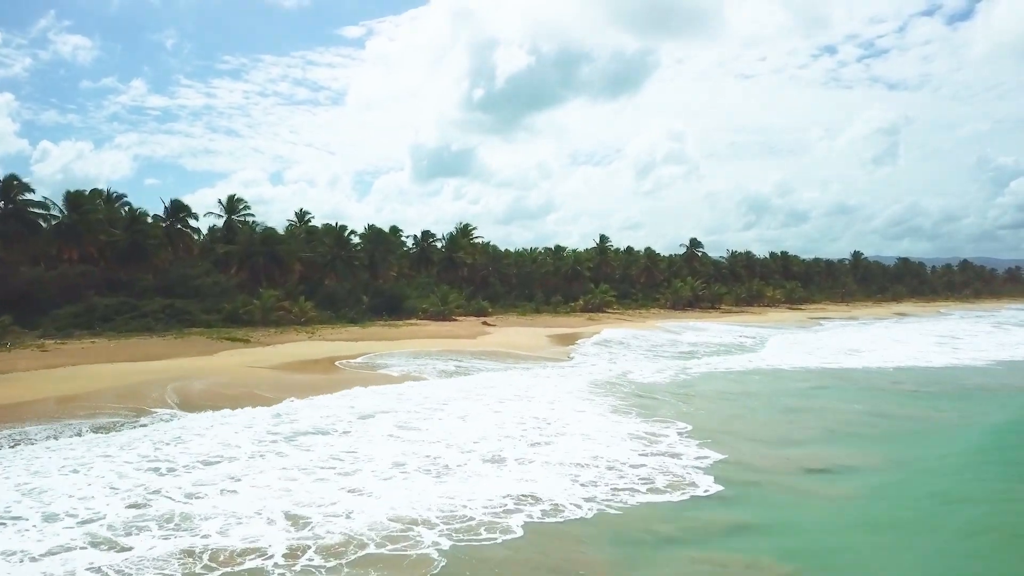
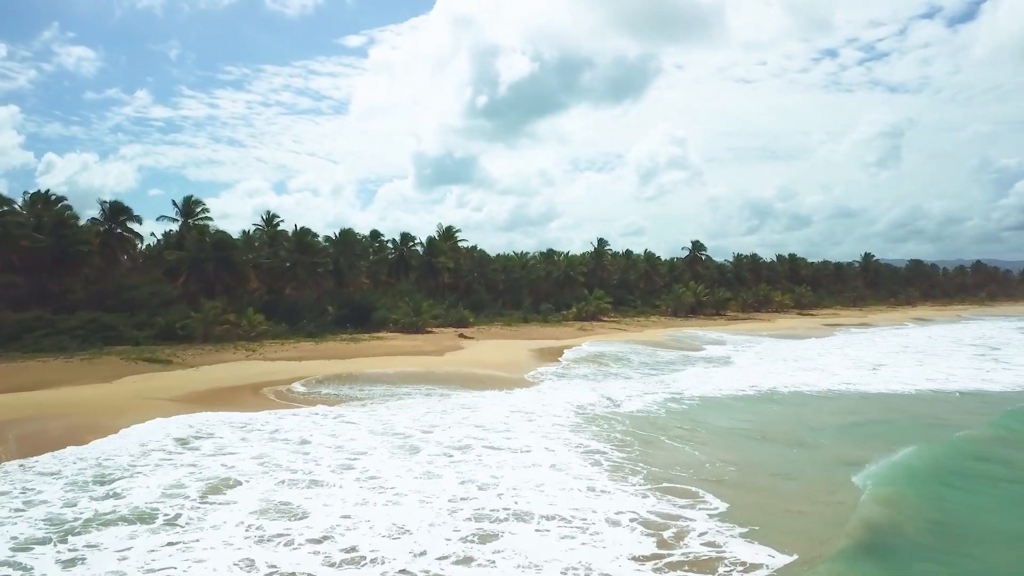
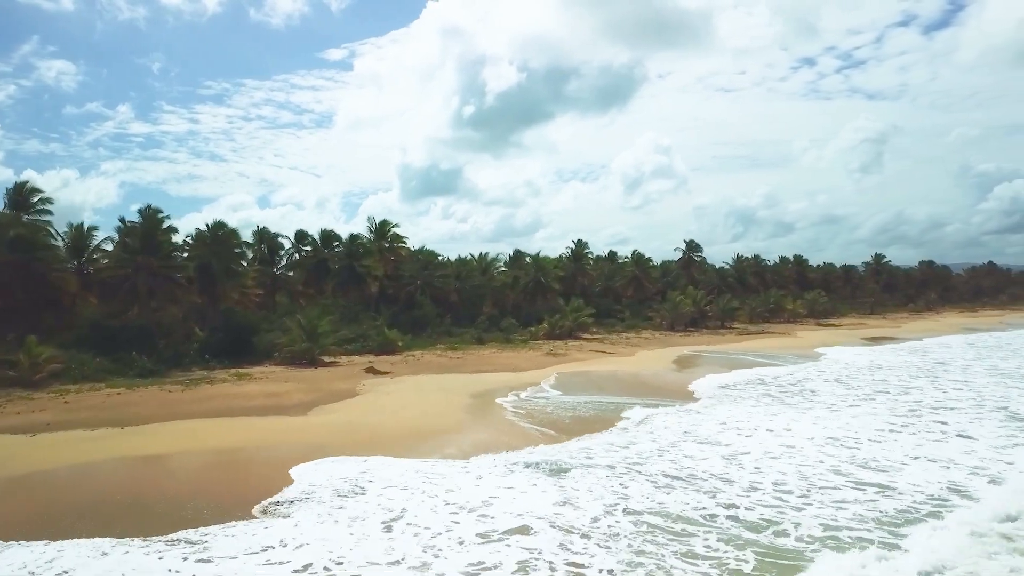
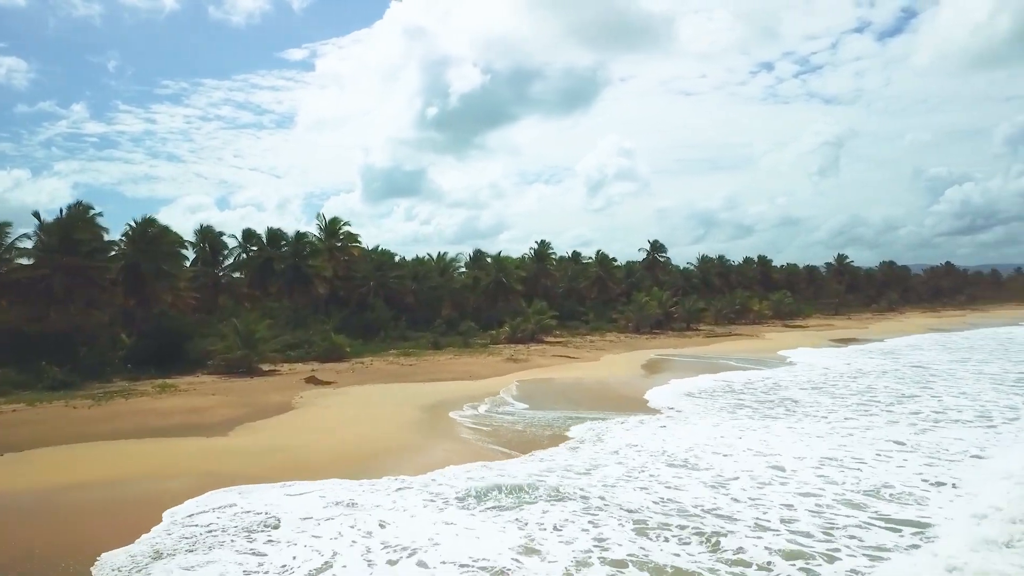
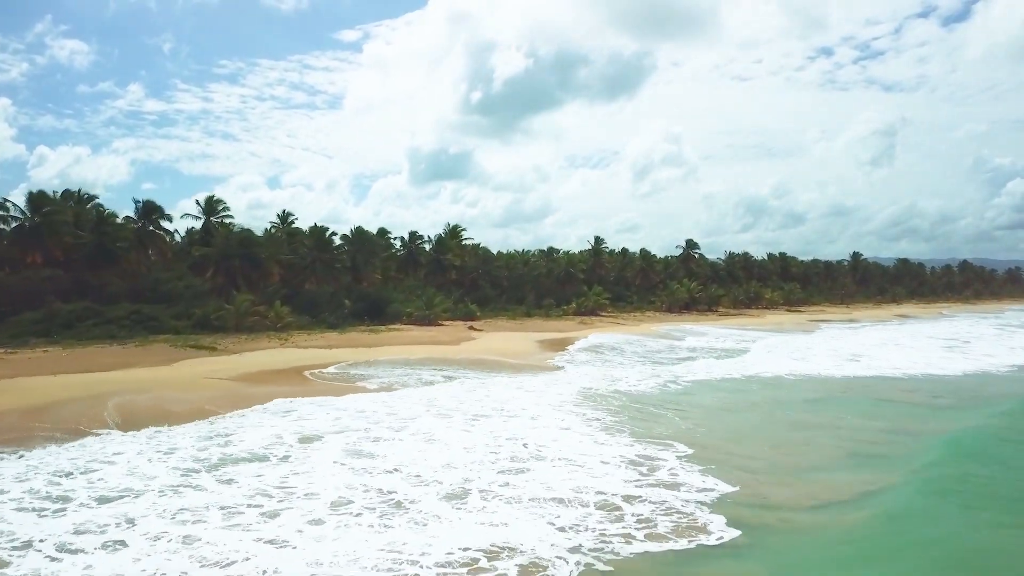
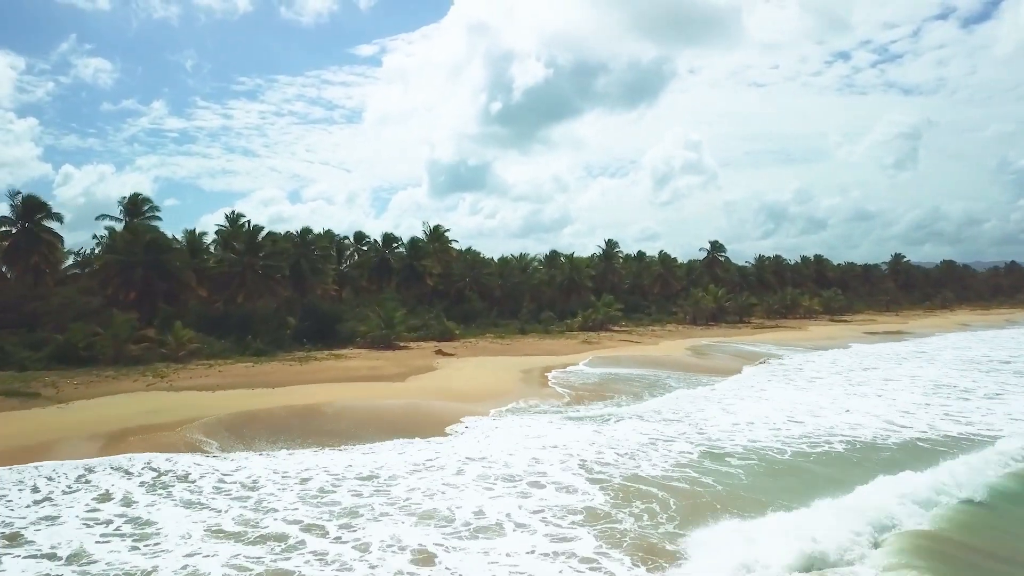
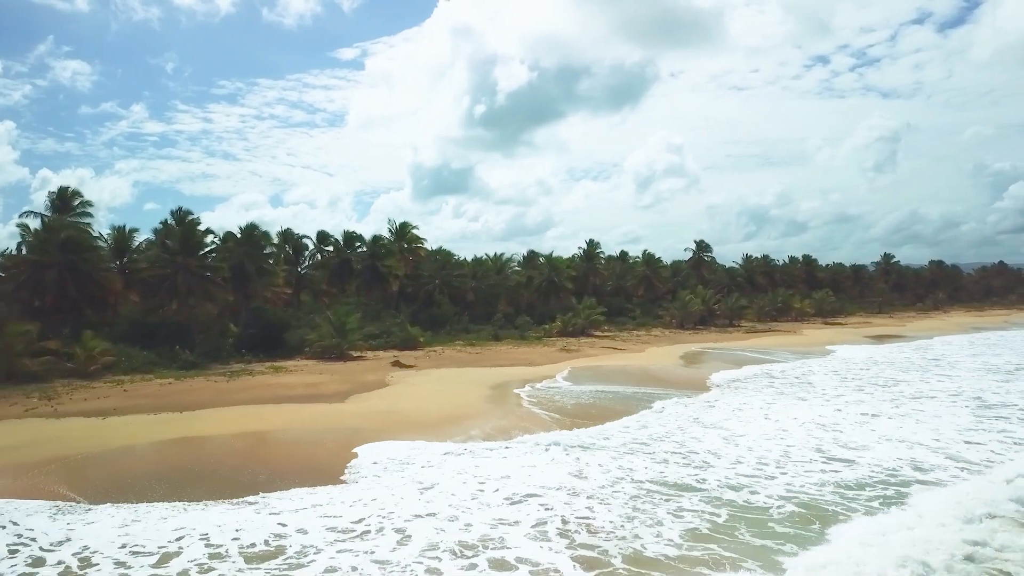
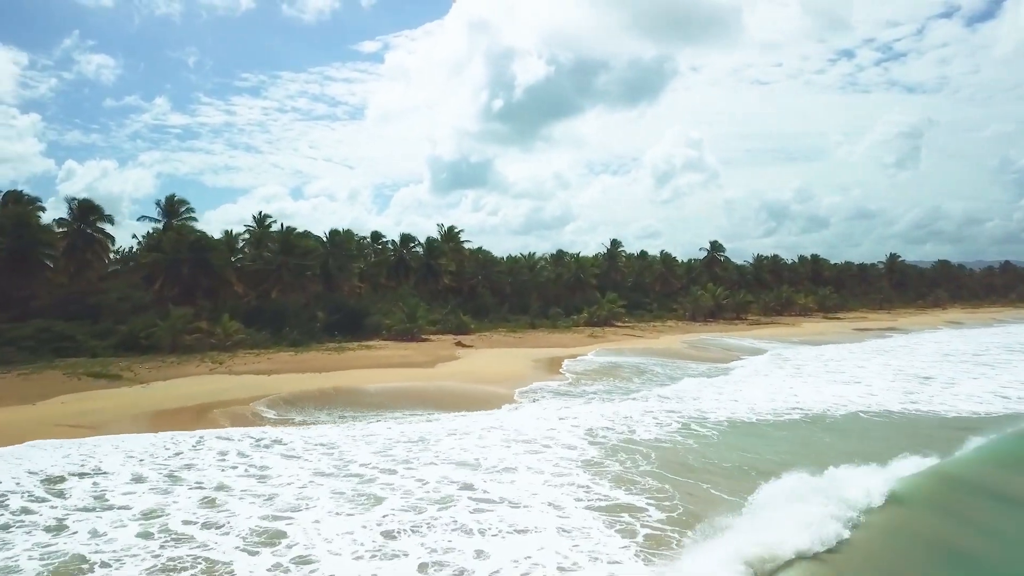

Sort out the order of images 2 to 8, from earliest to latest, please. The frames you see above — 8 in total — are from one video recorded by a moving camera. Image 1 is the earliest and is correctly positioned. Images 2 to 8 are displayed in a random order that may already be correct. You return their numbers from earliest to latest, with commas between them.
5, 2, 8, 6, 7, 3, 4
